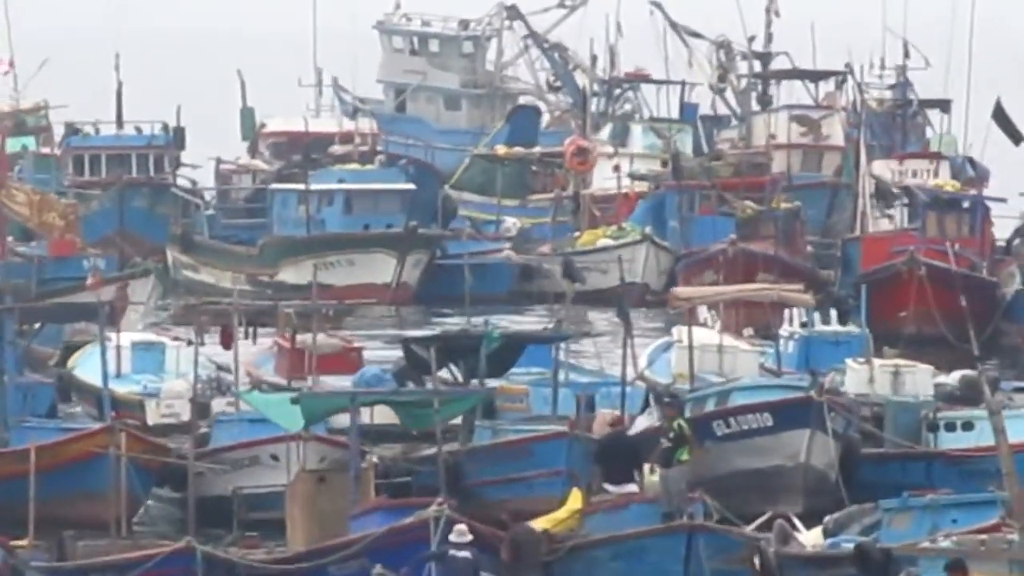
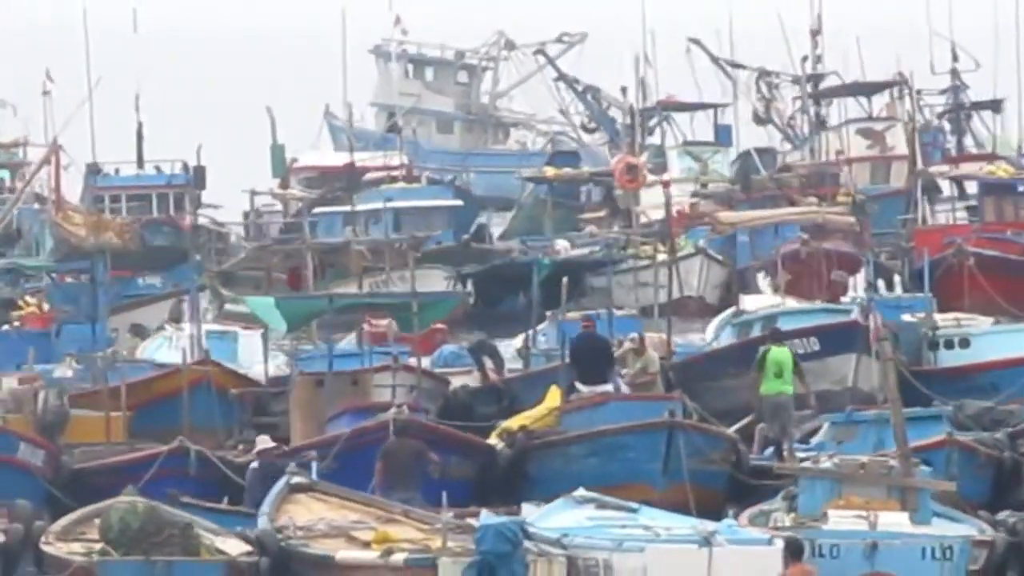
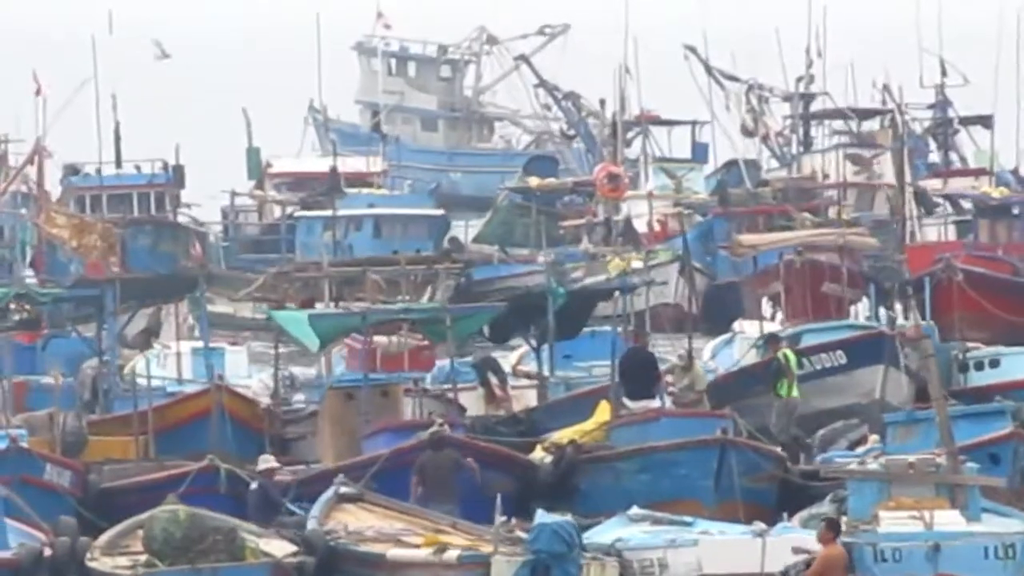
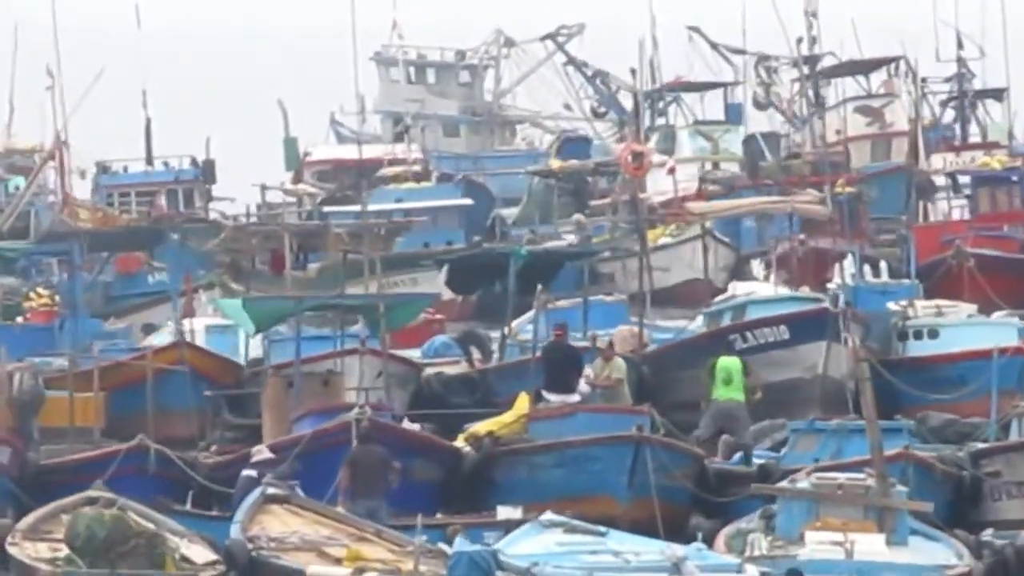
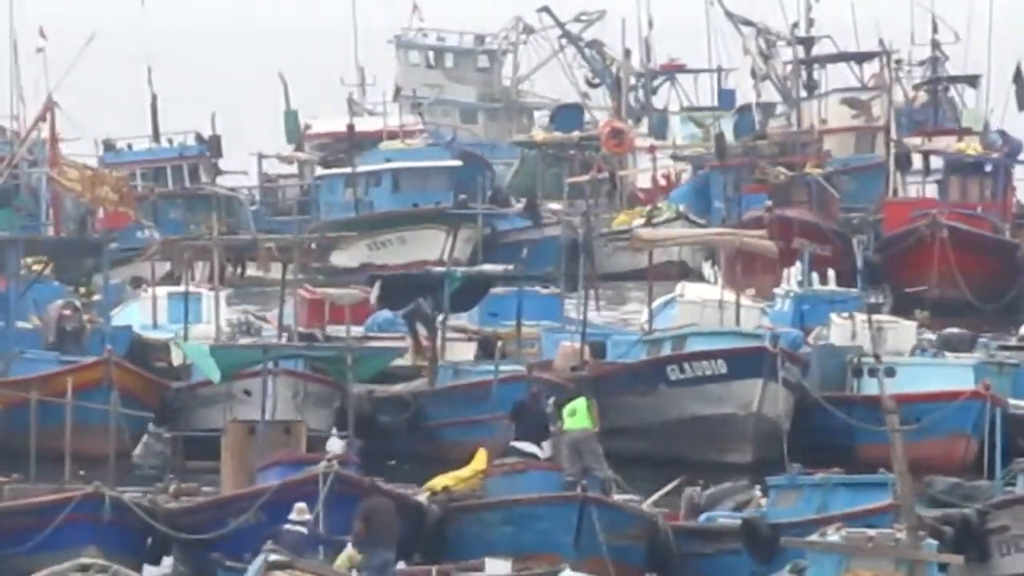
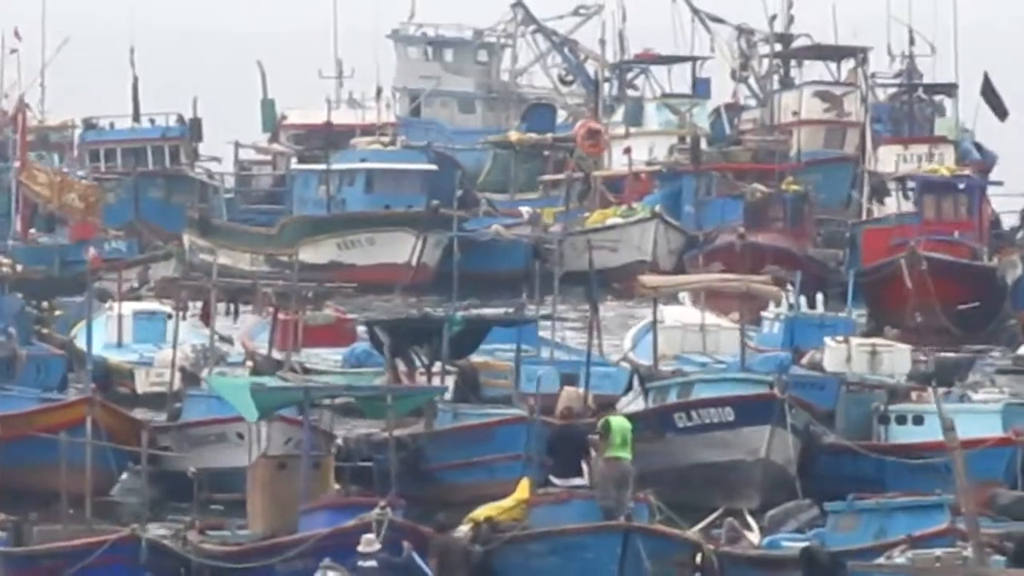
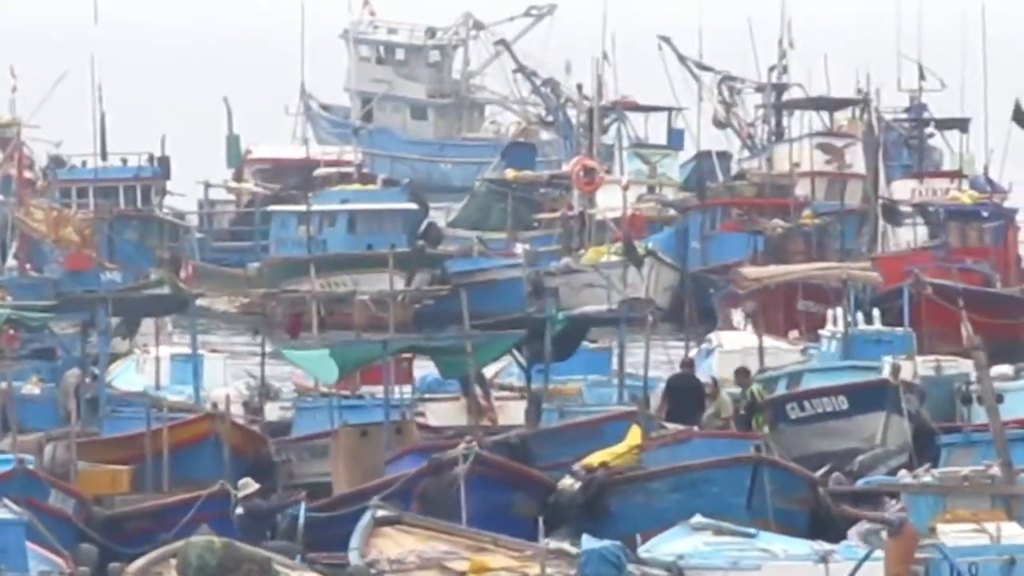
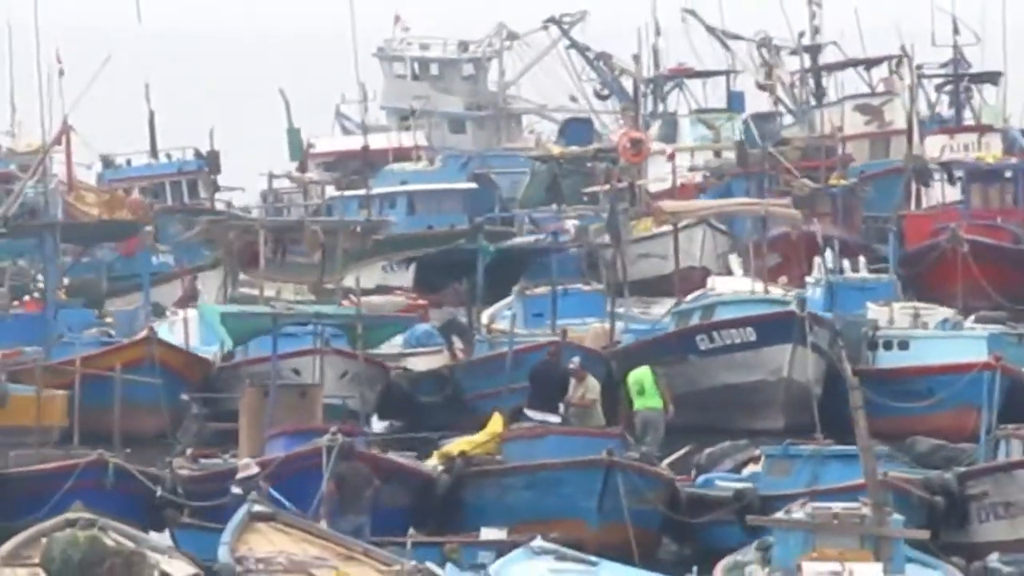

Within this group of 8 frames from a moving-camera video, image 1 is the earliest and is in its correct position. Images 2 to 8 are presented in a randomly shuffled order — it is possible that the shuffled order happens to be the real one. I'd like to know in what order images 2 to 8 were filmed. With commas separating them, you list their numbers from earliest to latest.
6, 5, 8, 4, 2, 3, 7
